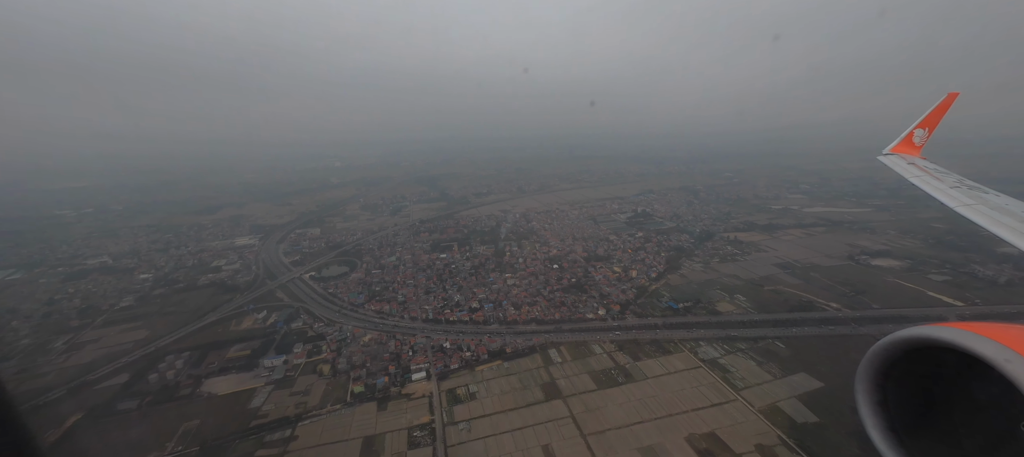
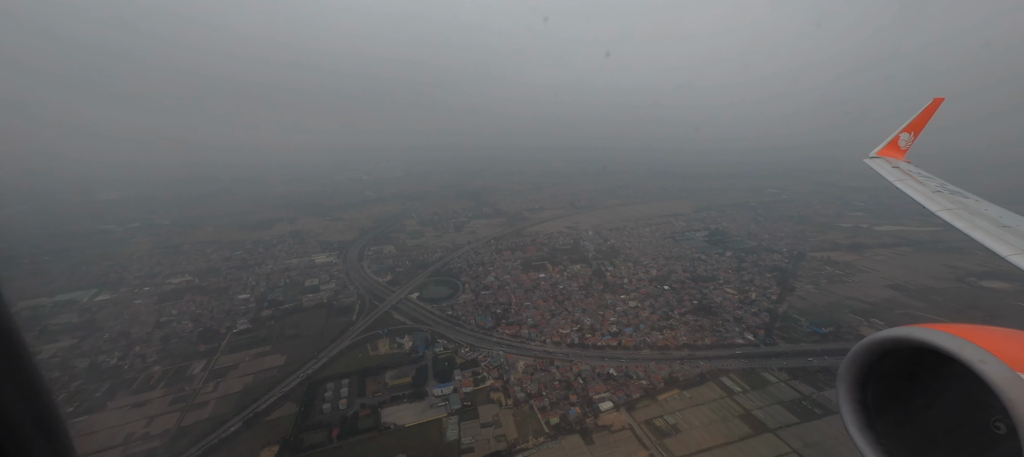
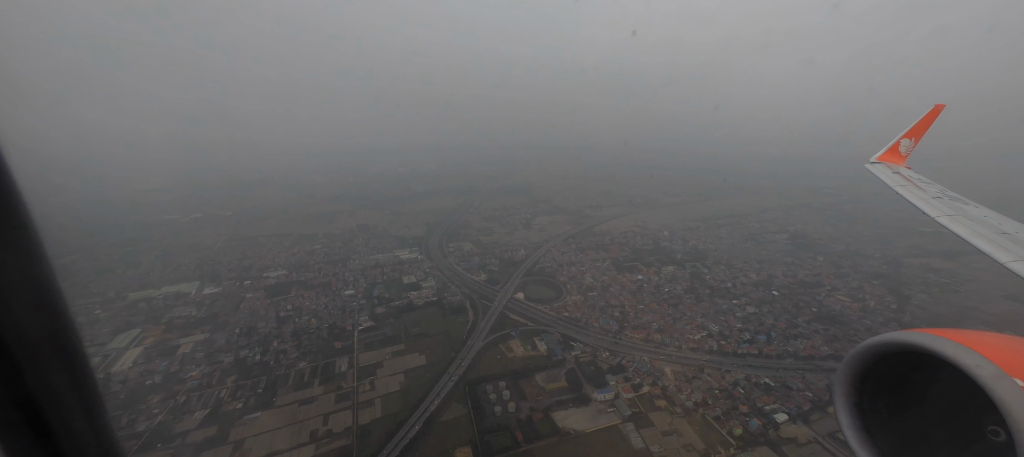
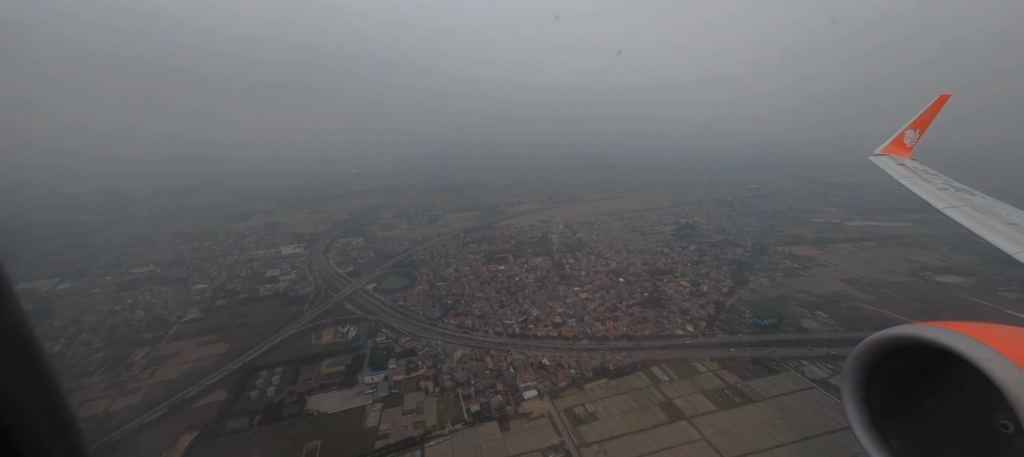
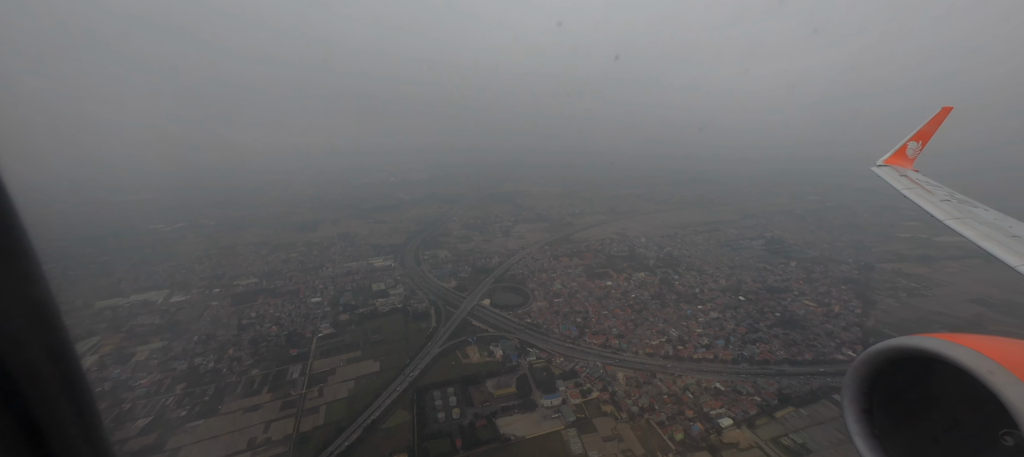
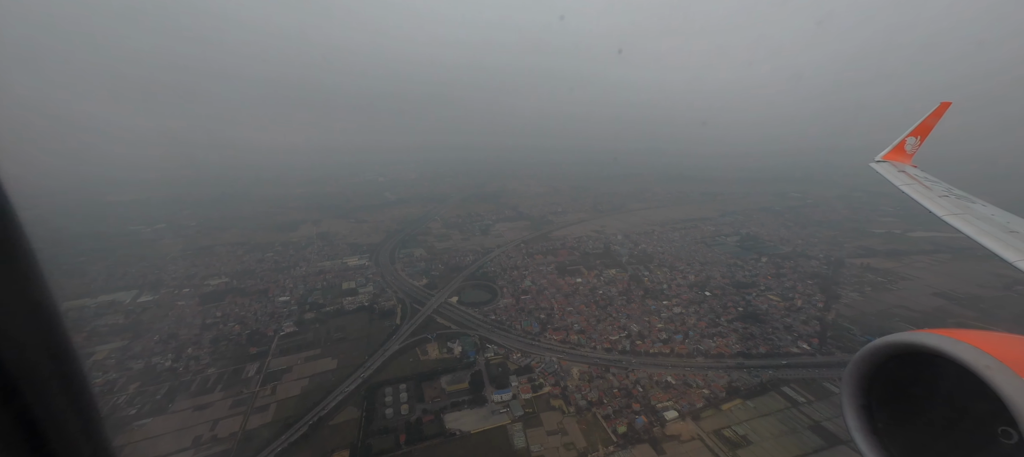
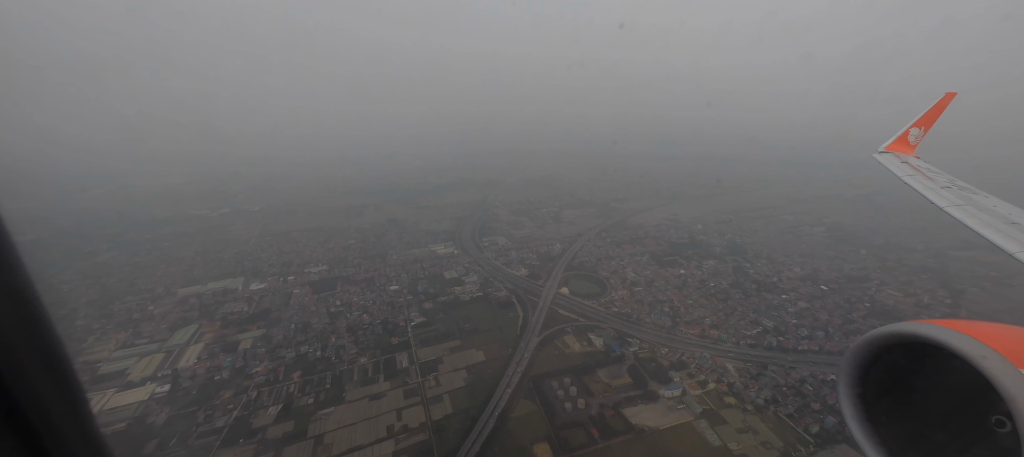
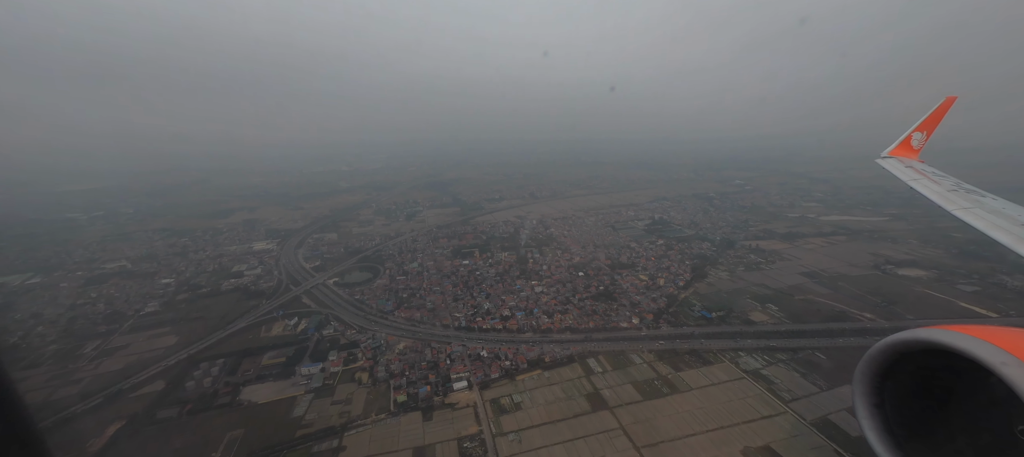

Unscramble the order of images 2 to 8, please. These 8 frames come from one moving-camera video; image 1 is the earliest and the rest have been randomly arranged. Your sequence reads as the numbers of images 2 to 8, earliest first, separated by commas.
8, 4, 2, 6, 5, 3, 7
